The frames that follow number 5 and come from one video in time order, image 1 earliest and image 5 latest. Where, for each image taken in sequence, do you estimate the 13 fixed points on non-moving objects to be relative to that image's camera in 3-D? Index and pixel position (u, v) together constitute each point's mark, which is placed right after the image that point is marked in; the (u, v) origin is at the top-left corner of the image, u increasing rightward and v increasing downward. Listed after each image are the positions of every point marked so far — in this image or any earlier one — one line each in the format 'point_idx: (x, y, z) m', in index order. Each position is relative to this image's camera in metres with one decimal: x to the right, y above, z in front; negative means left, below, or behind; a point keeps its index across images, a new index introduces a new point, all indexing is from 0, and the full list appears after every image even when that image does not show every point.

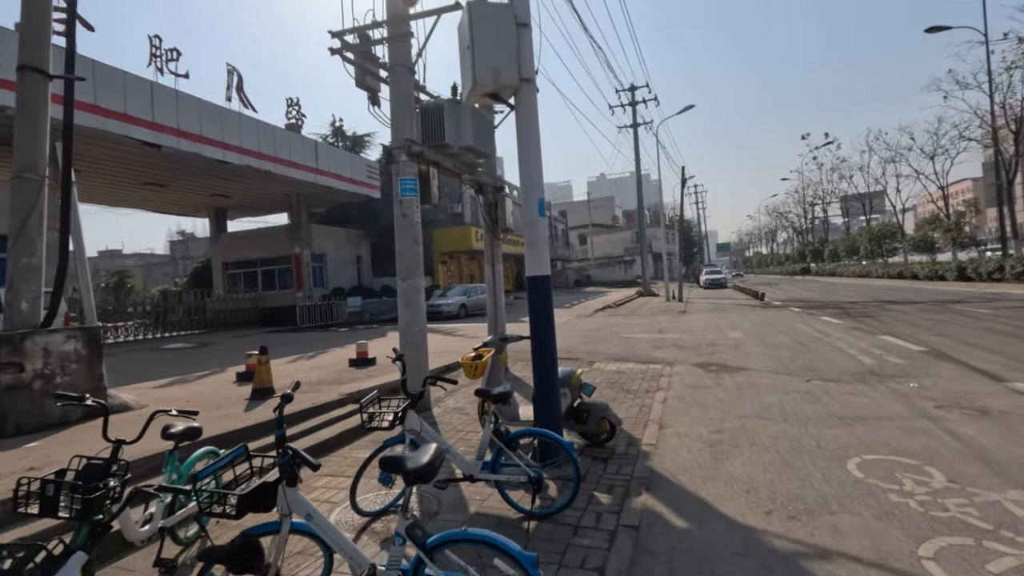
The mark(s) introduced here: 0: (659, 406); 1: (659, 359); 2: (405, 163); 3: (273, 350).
0: (+2.0, -1.6, +7.1) m
1: (+2.9, -1.5, +10.8) m
2: (-1.6, +1.8, +7.8) m
3: (-7.0, -1.9, +15.7) m
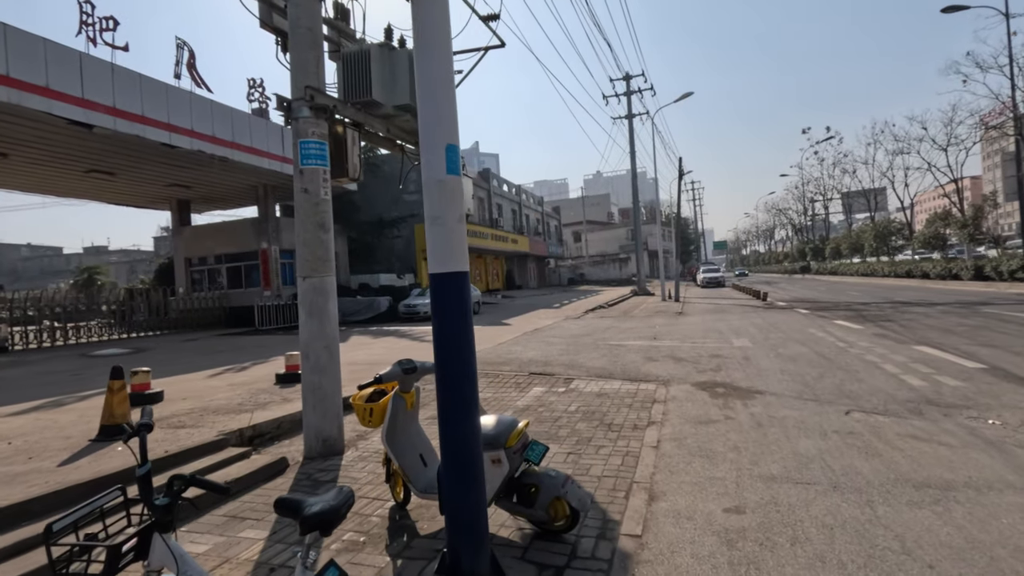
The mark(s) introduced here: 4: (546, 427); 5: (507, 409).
0: (+1.3, -1.6, +5.1) m
1: (+2.3, -1.5, +8.8) m
2: (-2.2, +1.8, +5.8) m
3: (-7.7, -1.8, +13.7) m
4: (+0.4, -1.7, +6.4) m
5: (-0.1, -1.7, +7.4) m
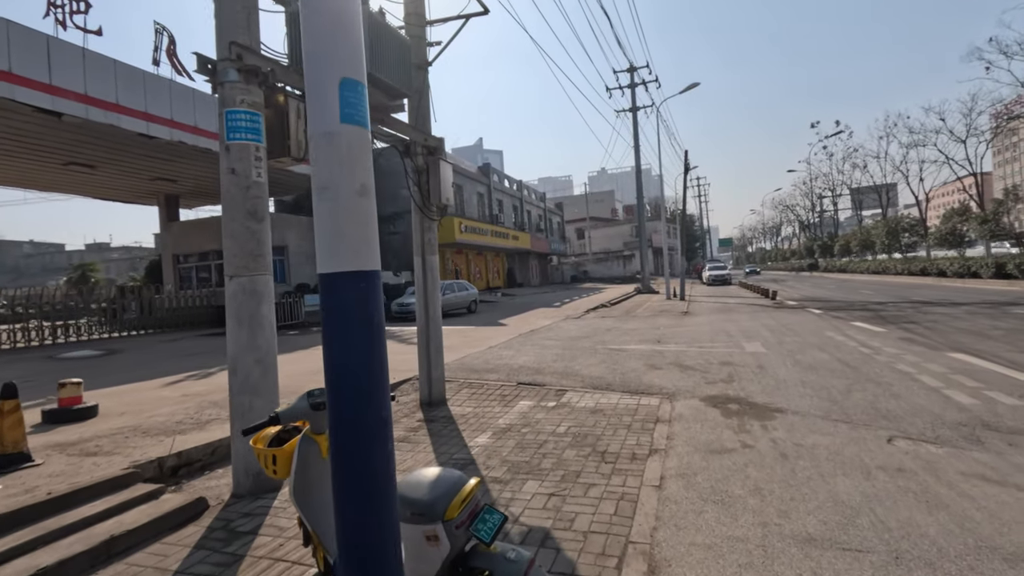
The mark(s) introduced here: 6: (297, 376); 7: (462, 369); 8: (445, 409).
0: (+1.1, -1.6, +4.1) m
1: (+2.0, -1.5, +7.8) m
2: (-2.4, +1.8, +4.7) m
3: (-7.9, -1.8, +12.7) m
4: (+0.2, -1.7, +5.3) m
5: (-0.3, -1.7, +6.4) m
6: (-4.0, -1.6, +9.8) m
7: (-0.9, -1.5, +9.9) m
8: (-0.9, -1.7, +7.6) m
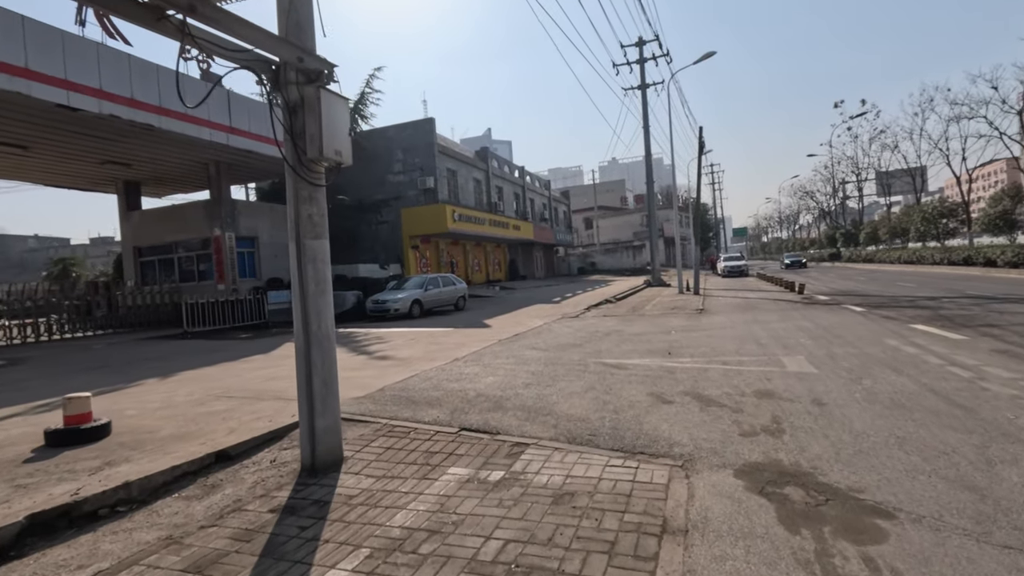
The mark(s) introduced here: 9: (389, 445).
0: (+0.3, -1.7, +1.4) m
1: (+1.4, -1.5, +5.0) m
2: (-3.2, +1.7, +2.0) m
3: (-8.5, -1.8, +10.1) m
4: (-0.6, -1.7, +2.6) m
5: (-1.0, -1.7, +3.7) m
6: (-4.6, -1.6, +7.2) m
7: (-1.6, -1.5, +7.2) m
8: (-1.6, -1.7, +4.9) m
9: (-1.3, -1.6, +5.6) m
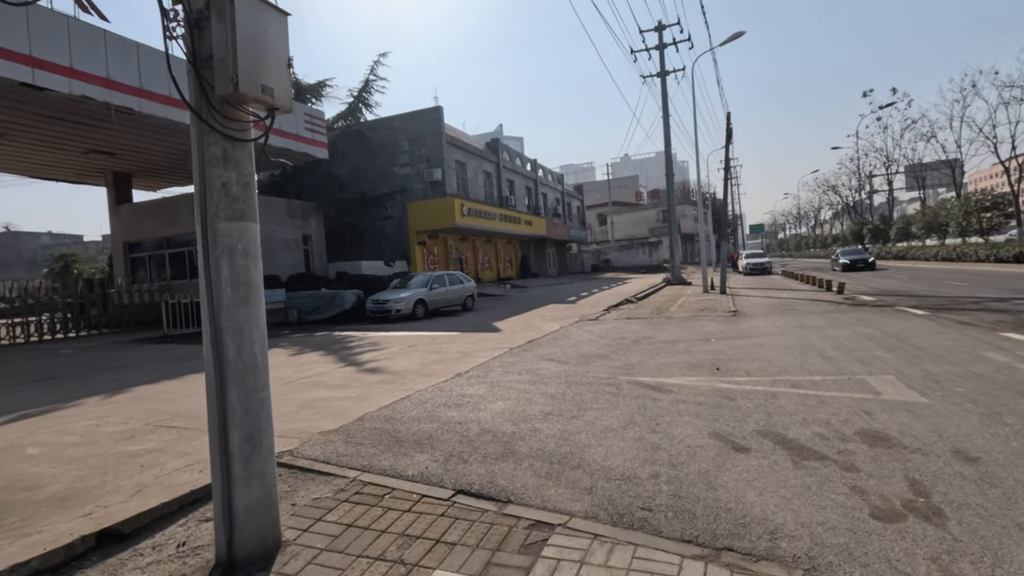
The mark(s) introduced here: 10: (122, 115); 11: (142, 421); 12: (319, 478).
0: (+0.3, -1.8, -0.4) m
1: (+1.5, -1.5, +3.3) m
2: (-3.1, +1.7, +0.3) m
3: (-8.2, -1.8, +8.6) m
4: (-0.5, -1.8, +0.9) m
5: (-0.9, -1.8, +2.0) m
6: (-4.4, -1.7, +5.5) m
7: (-1.4, -1.5, +5.5) m
8: (-1.5, -1.8, +3.2) m
9: (-1.2, -1.7, +3.9) m
10: (-12.2, +5.4, +16.7) m
11: (-4.5, -1.6, +6.5) m
12: (-1.6, -1.6, +4.6) m
